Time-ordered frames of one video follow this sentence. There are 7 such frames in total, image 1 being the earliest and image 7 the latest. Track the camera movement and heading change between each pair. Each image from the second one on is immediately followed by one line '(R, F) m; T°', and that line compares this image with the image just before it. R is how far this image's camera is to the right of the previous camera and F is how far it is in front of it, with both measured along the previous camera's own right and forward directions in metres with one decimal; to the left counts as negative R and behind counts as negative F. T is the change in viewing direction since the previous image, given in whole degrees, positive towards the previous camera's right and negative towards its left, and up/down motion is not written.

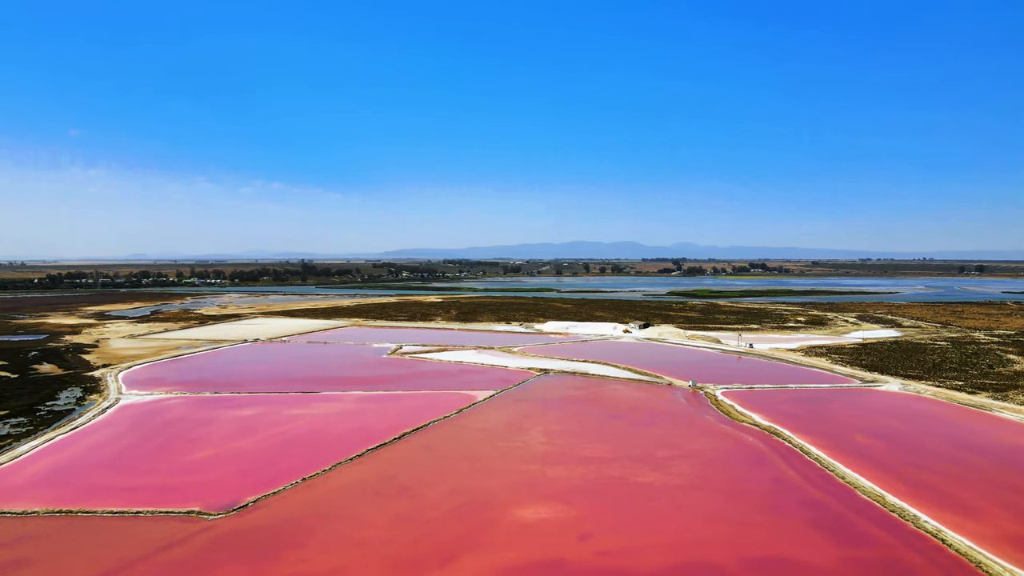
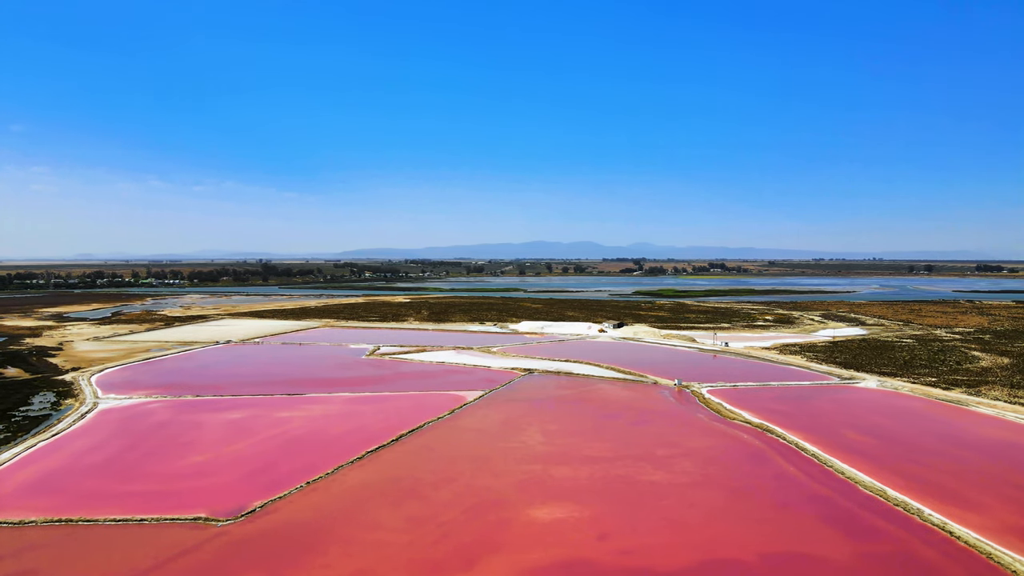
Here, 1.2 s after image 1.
(-0.4, +0.1) m; +2°
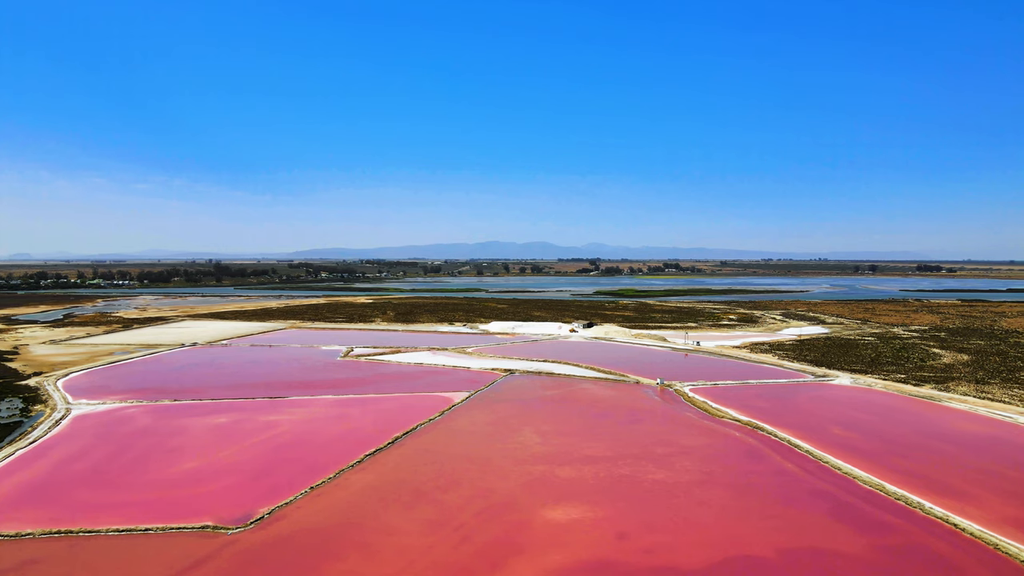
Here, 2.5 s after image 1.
(-0.5, 0.0) m; +3°
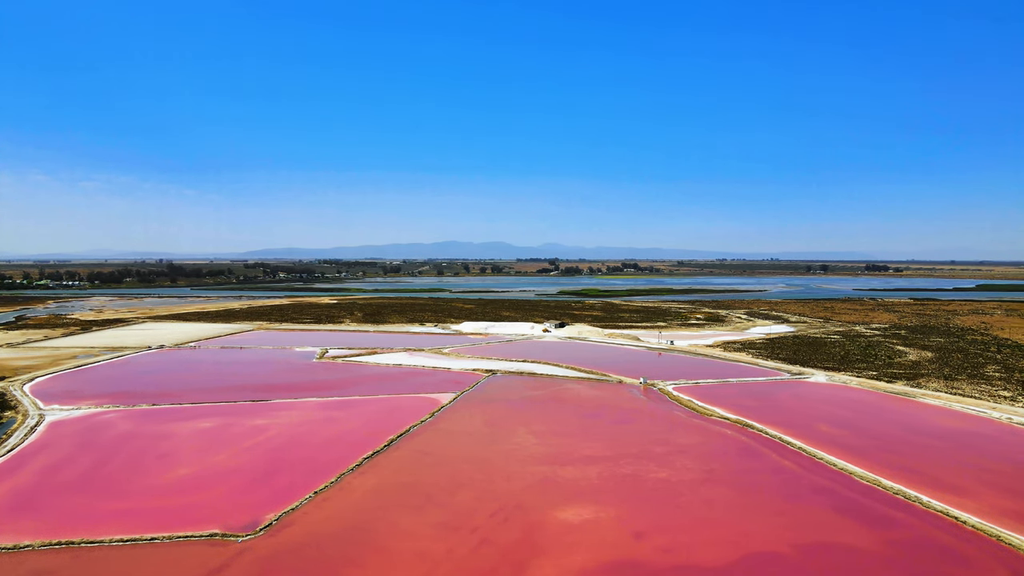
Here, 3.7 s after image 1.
(-0.4, 0.0) m; +2°
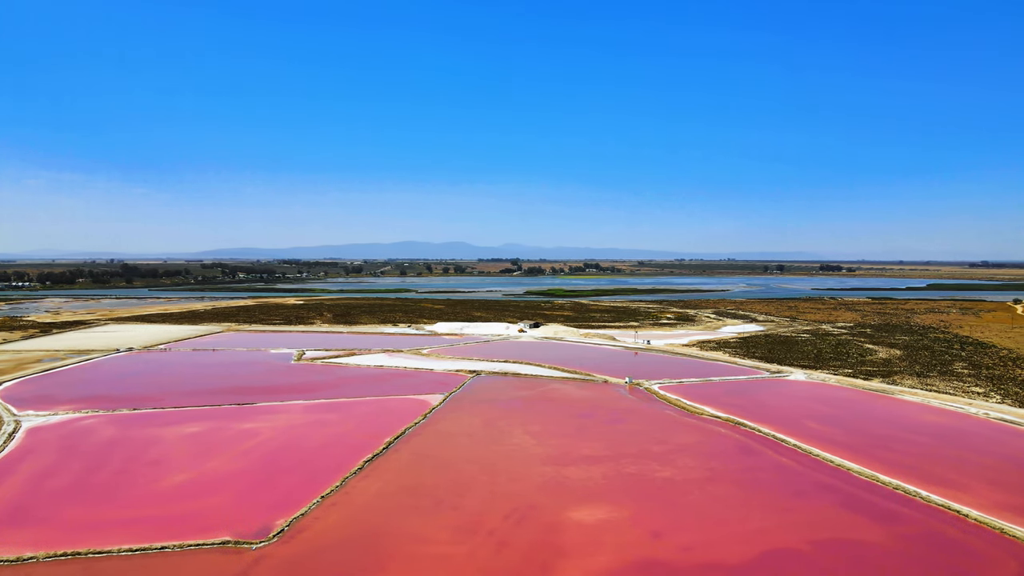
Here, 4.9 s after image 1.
(-0.4, 0.0) m; +2°
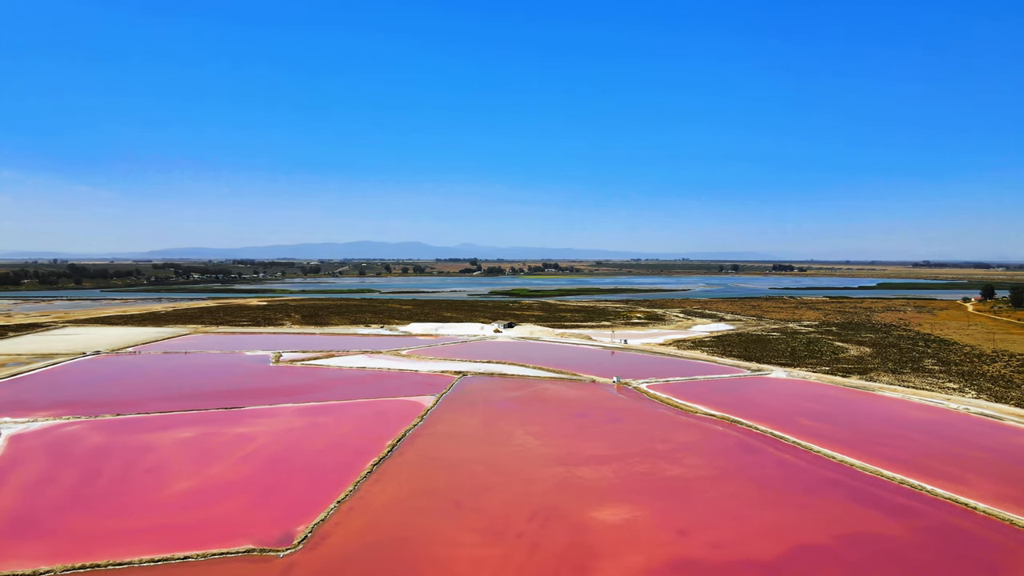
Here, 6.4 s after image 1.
(-0.5, 0.0) m; +2°
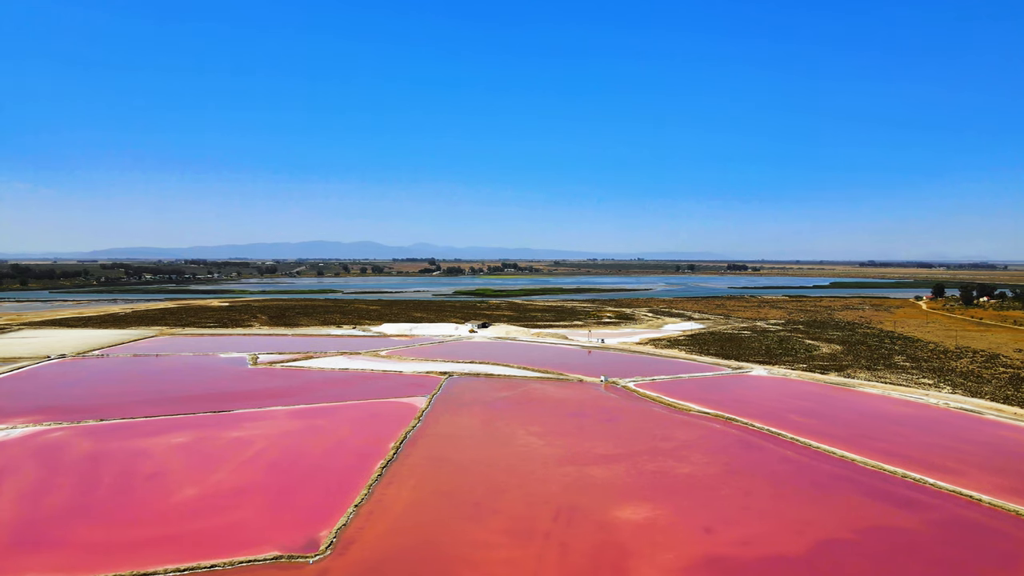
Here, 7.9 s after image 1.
(-0.6, 0.0) m; +2°
